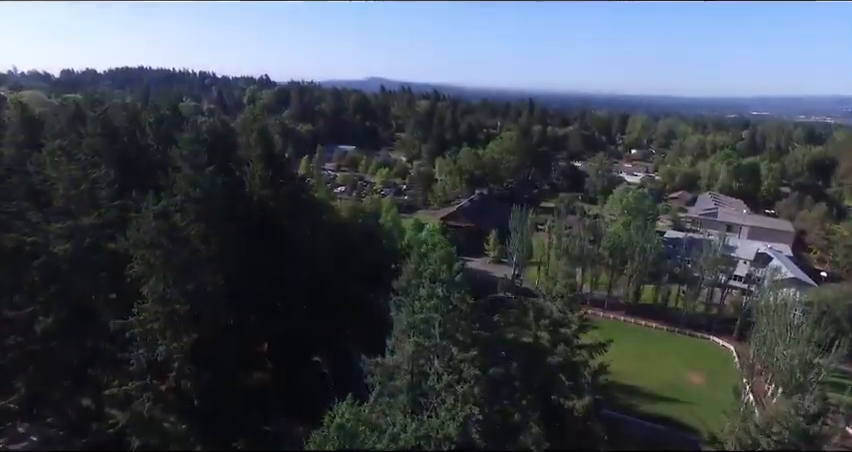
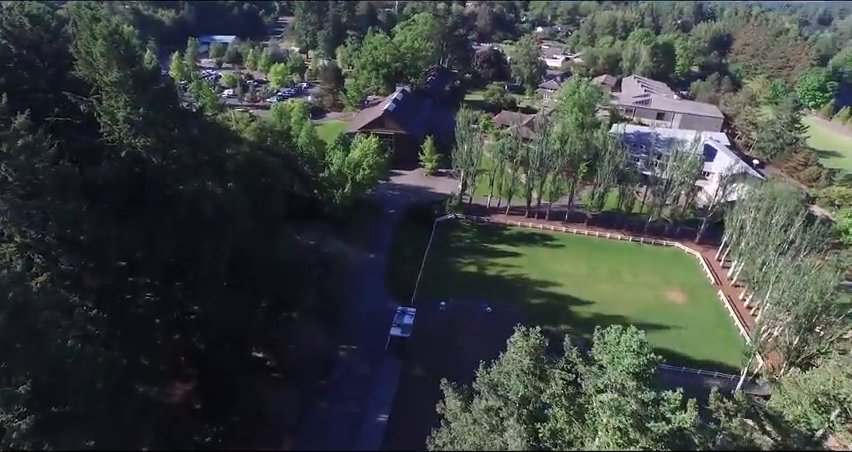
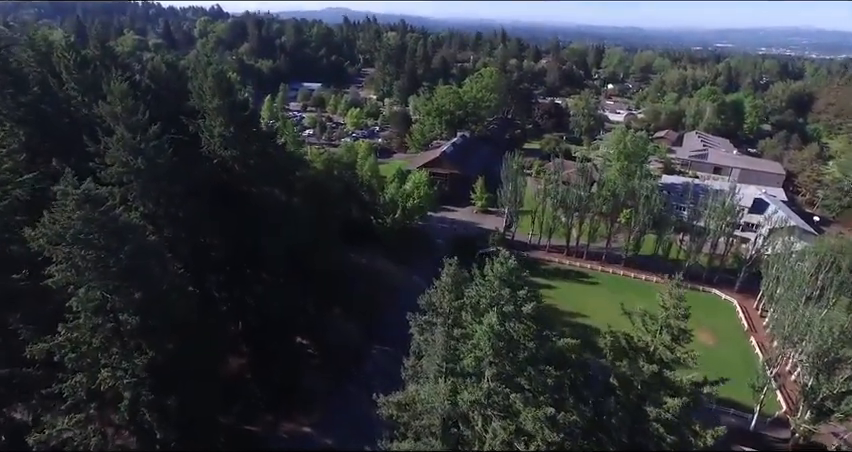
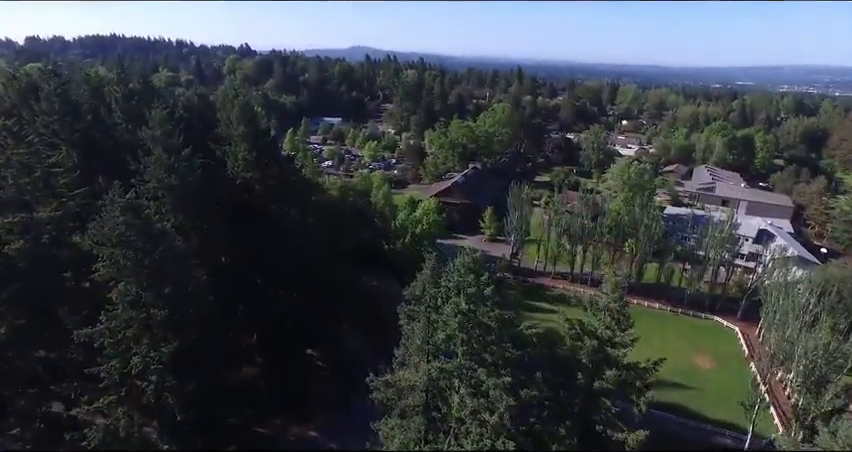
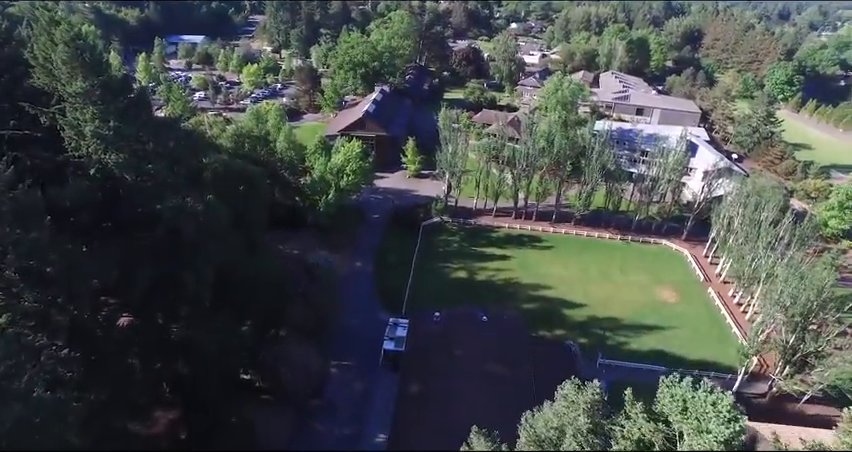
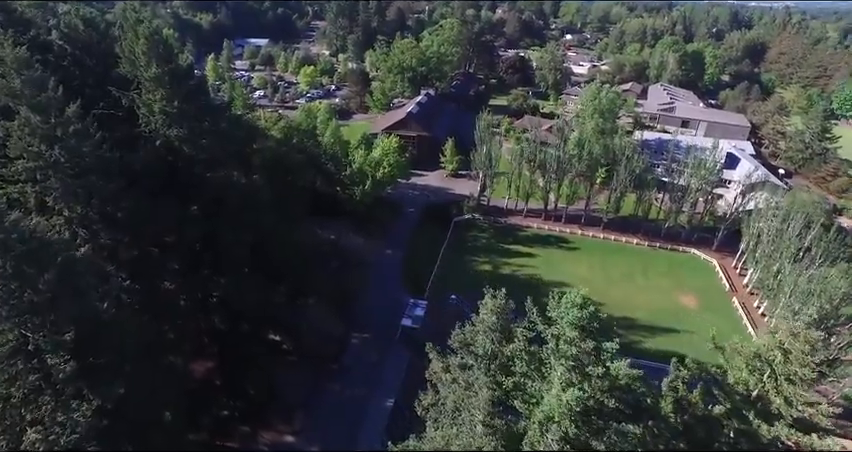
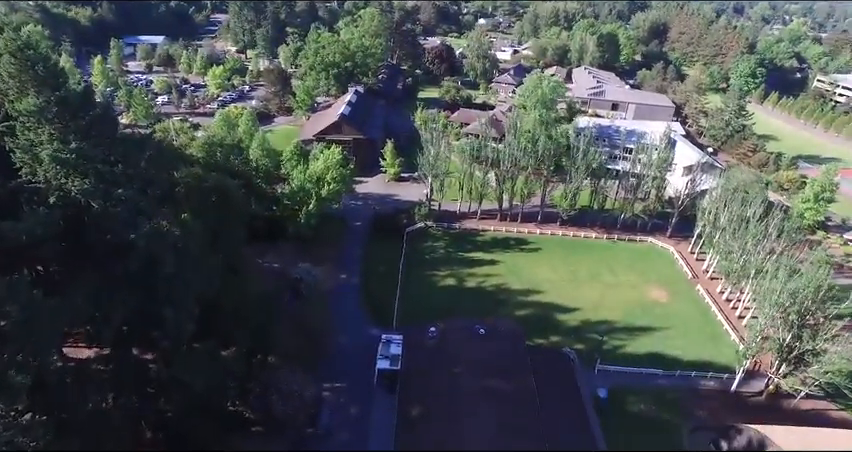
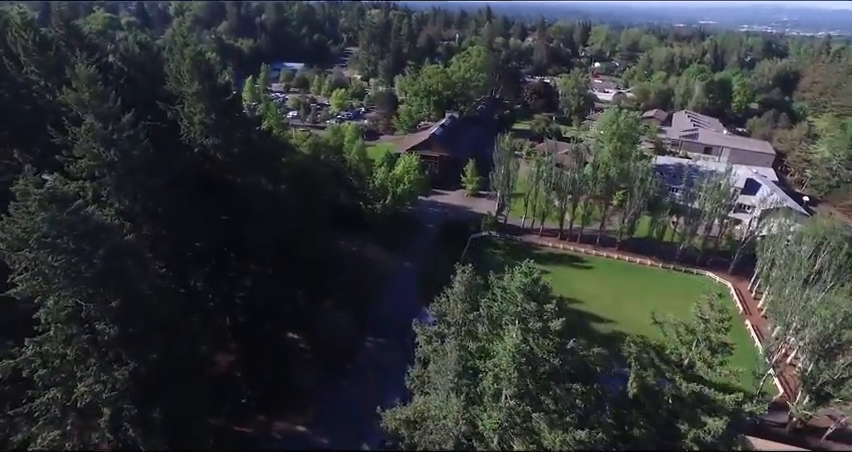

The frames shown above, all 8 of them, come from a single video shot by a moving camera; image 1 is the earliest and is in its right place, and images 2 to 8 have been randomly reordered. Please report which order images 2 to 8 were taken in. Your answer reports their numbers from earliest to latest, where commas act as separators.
4, 3, 8, 6, 2, 5, 7
